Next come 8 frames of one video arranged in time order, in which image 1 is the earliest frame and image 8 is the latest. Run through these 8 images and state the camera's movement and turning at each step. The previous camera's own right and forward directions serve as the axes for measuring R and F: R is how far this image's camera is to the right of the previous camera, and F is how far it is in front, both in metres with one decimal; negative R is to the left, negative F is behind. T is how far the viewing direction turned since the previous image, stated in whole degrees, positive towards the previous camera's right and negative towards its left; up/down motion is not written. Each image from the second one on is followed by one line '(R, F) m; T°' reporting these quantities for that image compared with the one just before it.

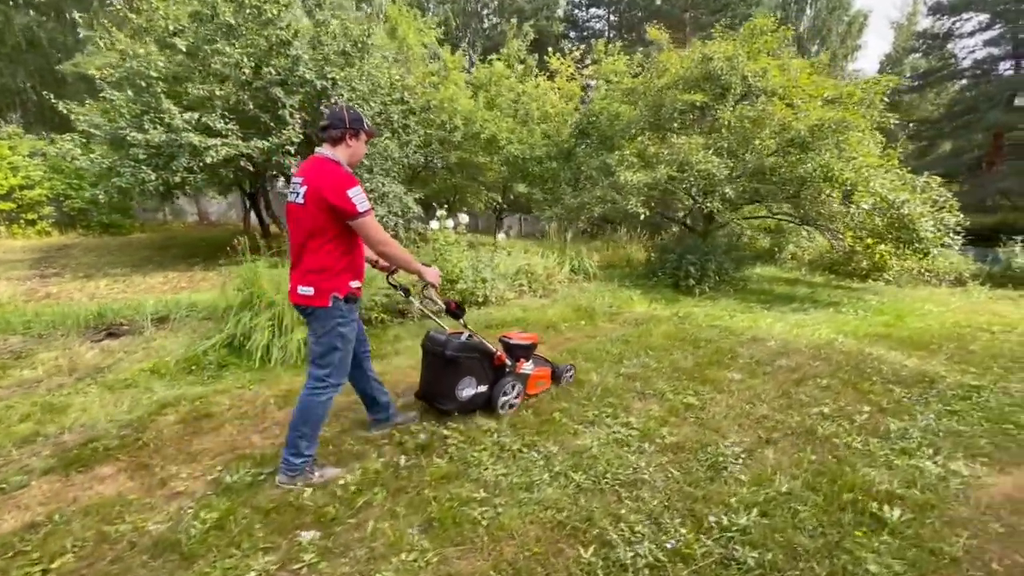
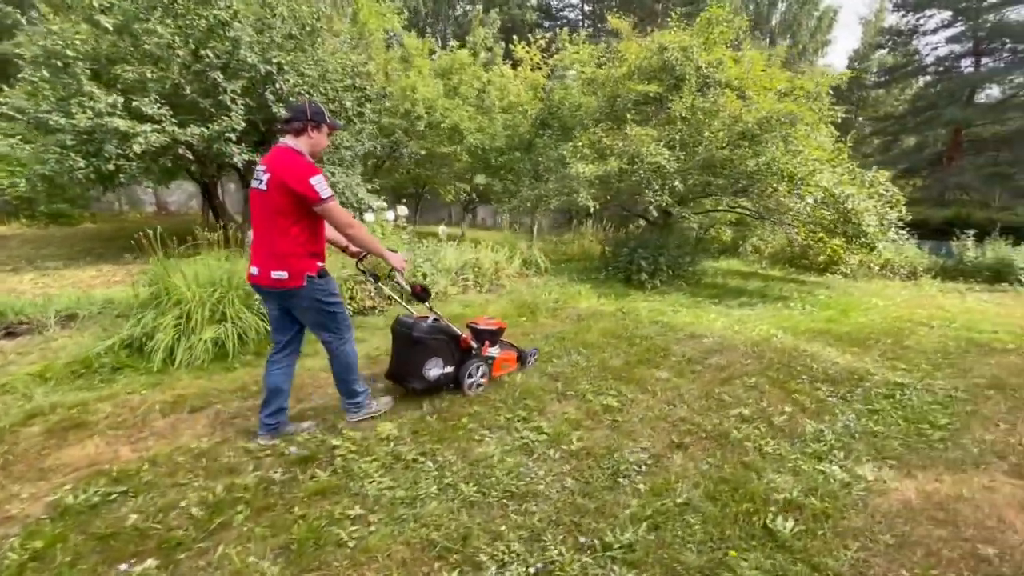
(+0.5, +0.2) m; +2°
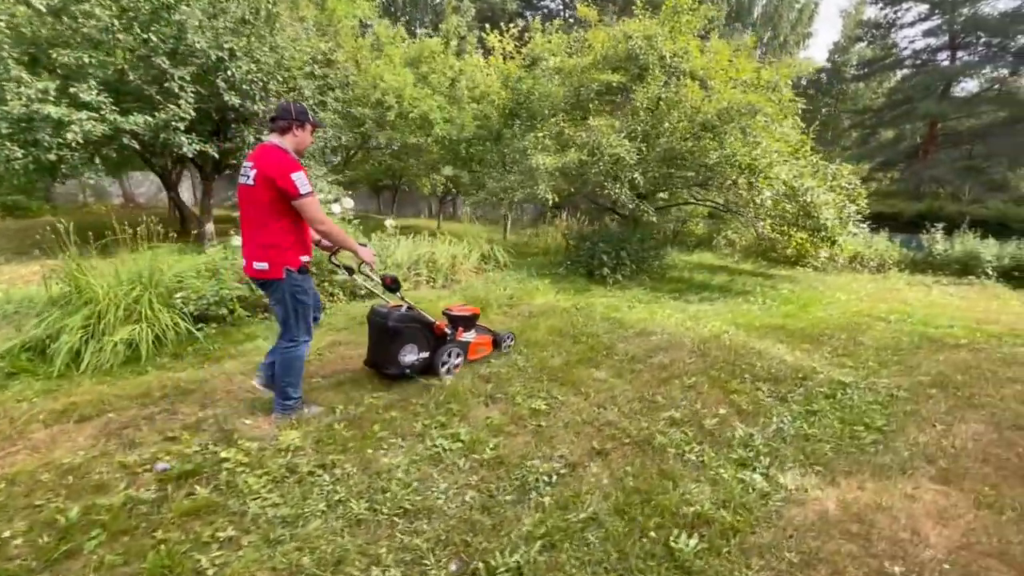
(+0.5, +0.2) m; +1°
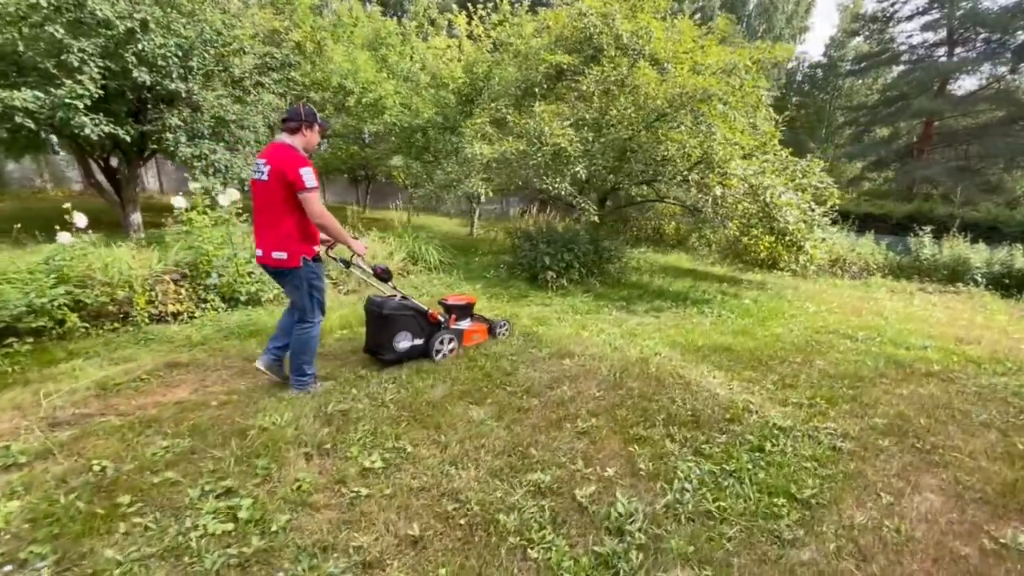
(+0.9, +0.8) m; 0°
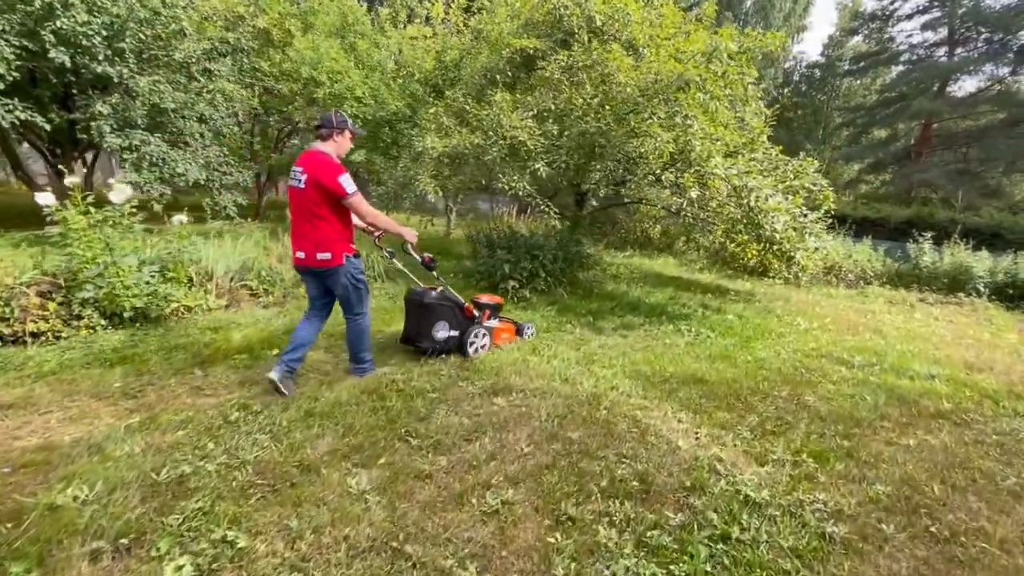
(+0.5, +0.8) m; 0°
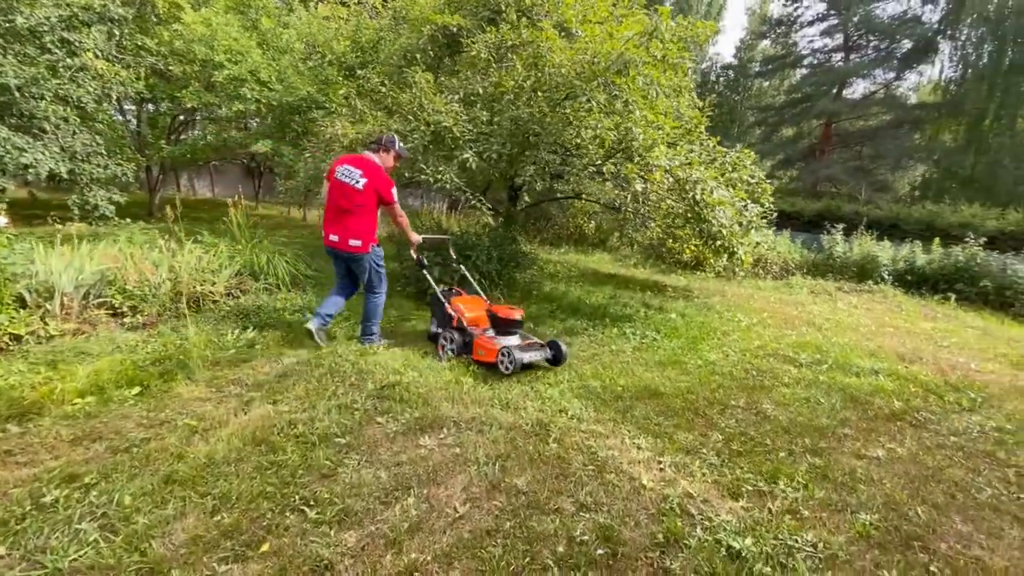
(0.0, +0.6) m; +8°
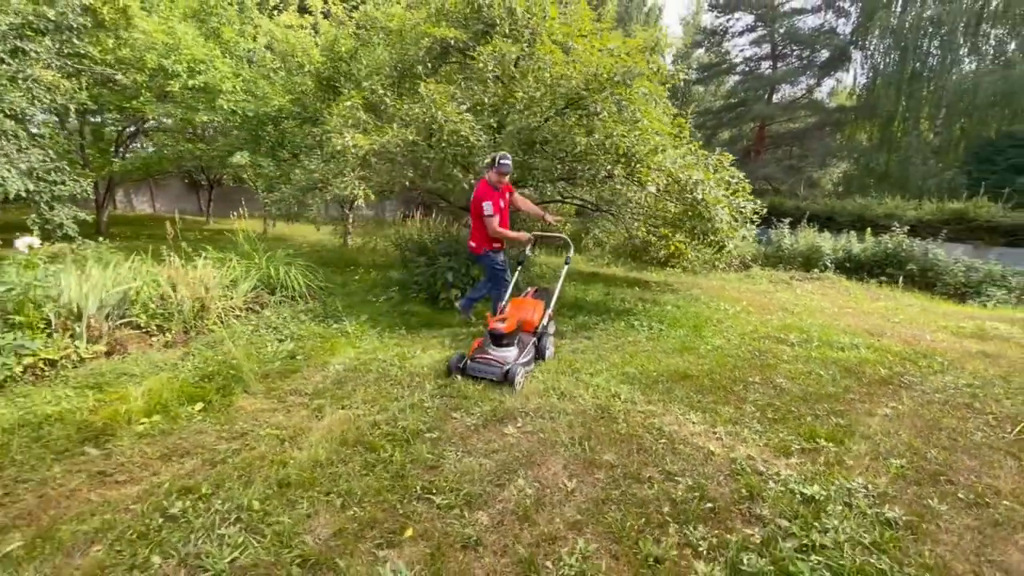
(-0.7, -0.2) m; +6°
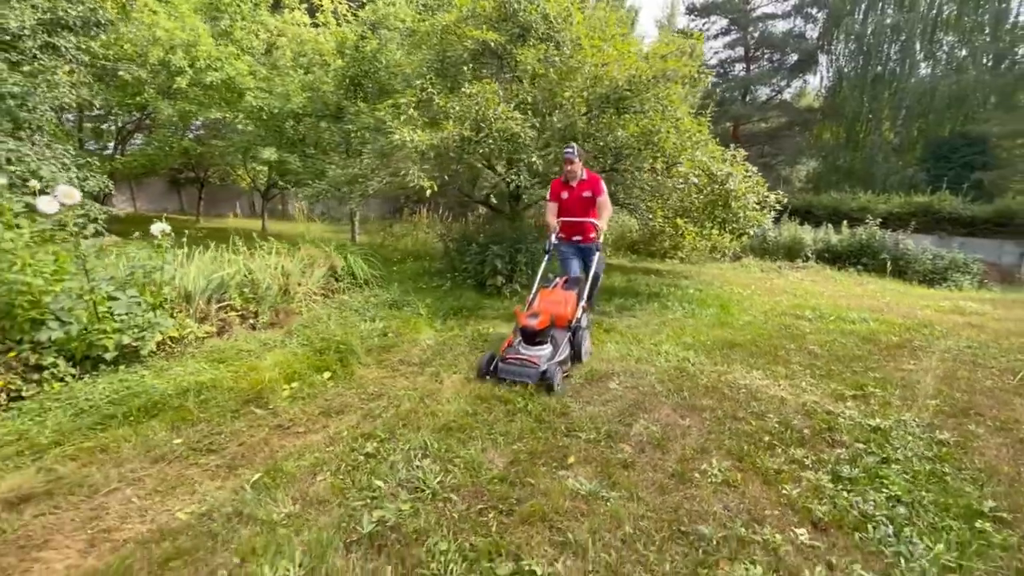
(-0.9, -0.4) m; +3°
